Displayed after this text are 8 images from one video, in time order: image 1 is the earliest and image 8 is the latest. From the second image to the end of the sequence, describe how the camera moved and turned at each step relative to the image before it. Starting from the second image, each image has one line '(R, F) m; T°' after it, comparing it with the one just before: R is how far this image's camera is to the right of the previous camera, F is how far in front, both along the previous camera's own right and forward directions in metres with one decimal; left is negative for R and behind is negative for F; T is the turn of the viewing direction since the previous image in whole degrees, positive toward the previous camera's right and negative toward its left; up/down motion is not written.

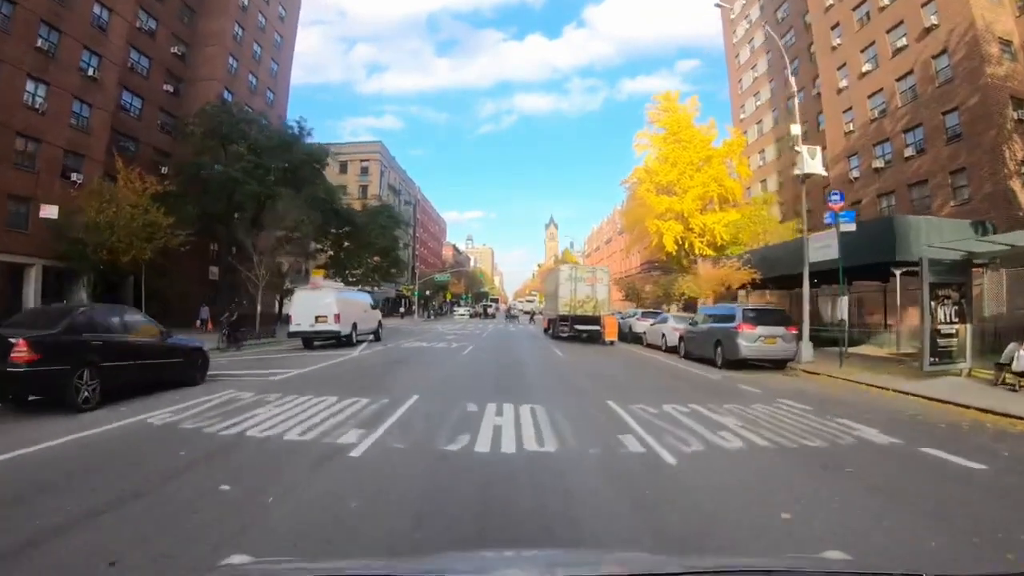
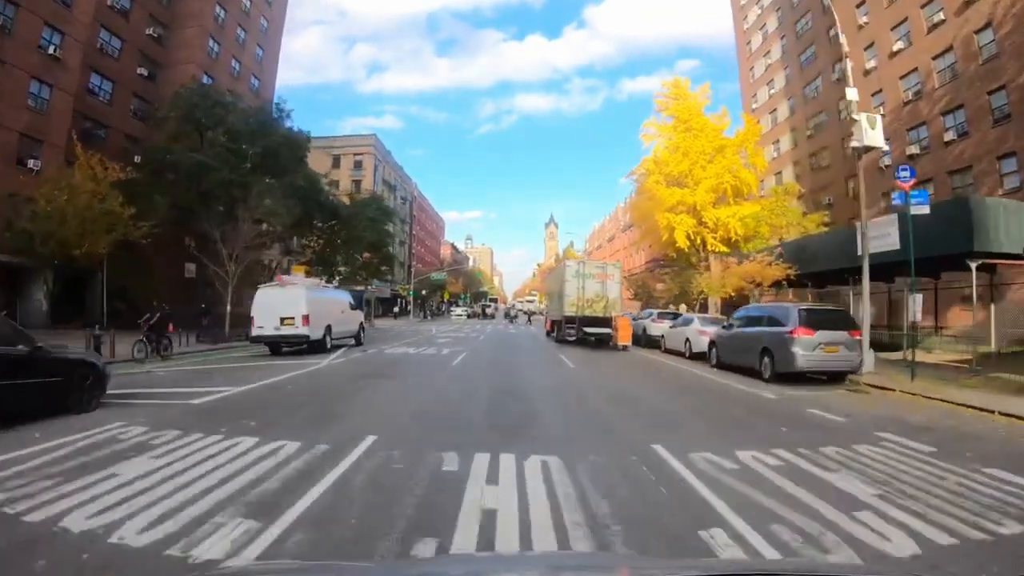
(0.0, +3.2) m; 0°
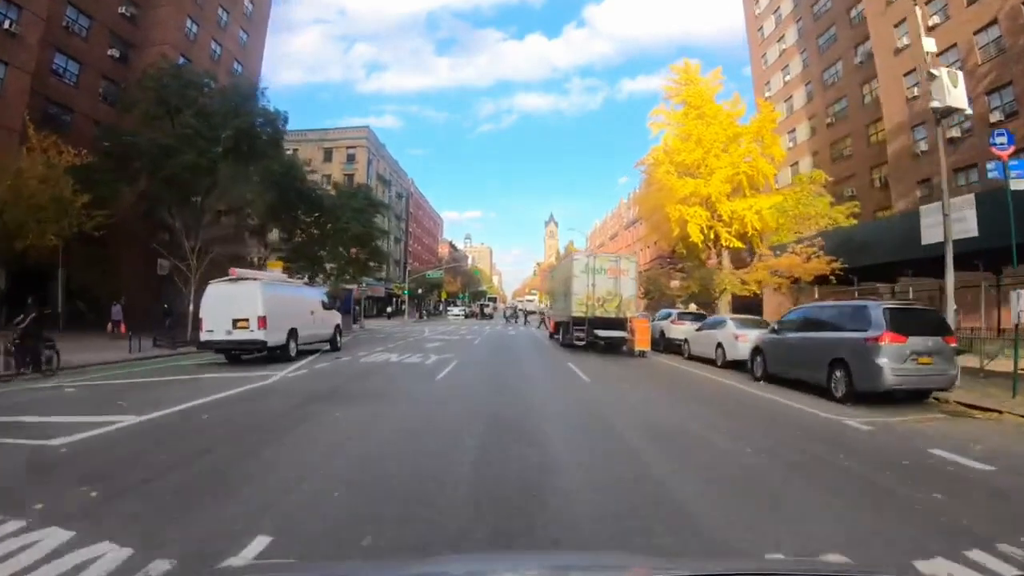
(0.0, +3.0) m; 0°
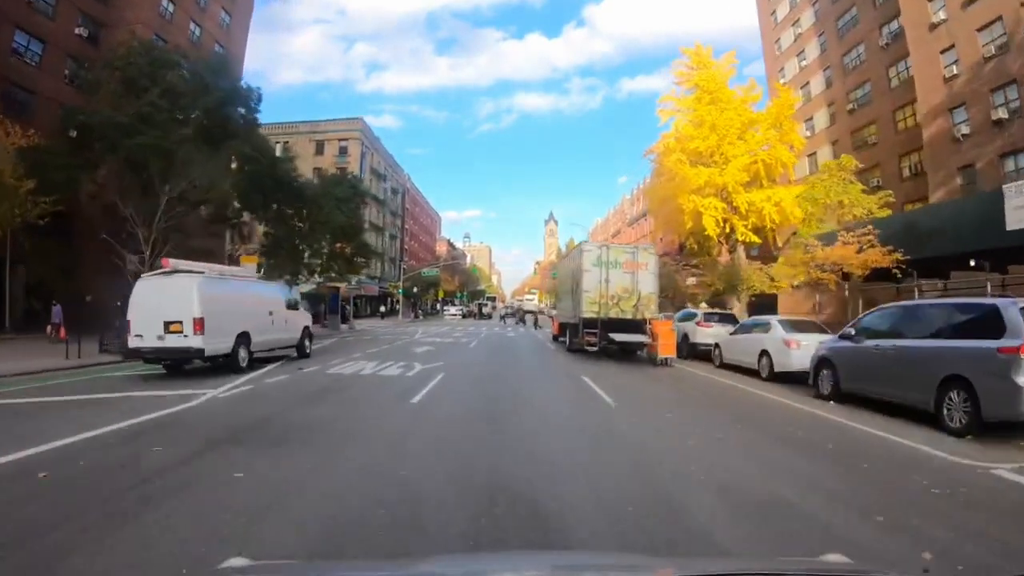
(0.0, +2.9) m; 0°
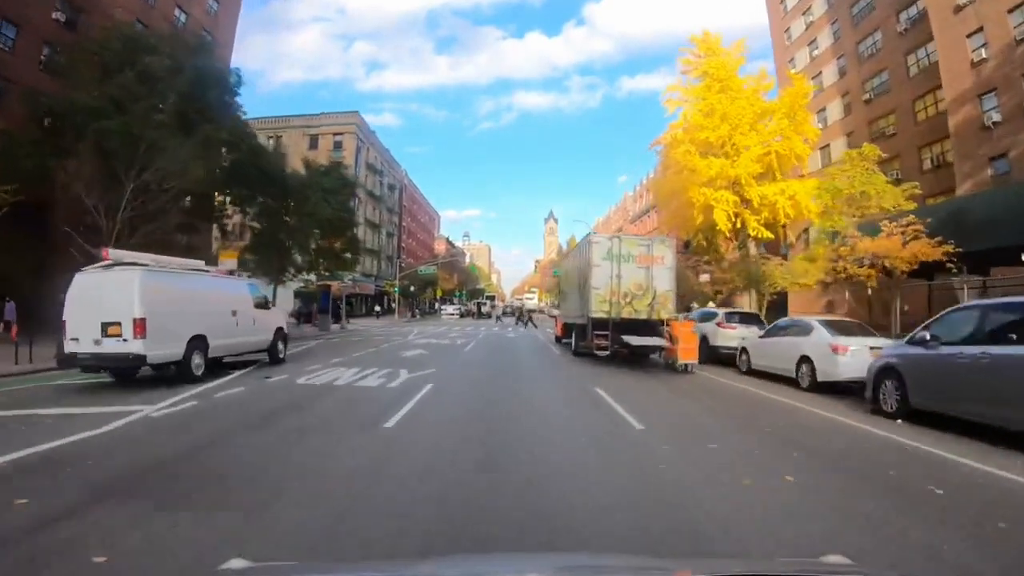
(0.0, +1.8) m; 0°
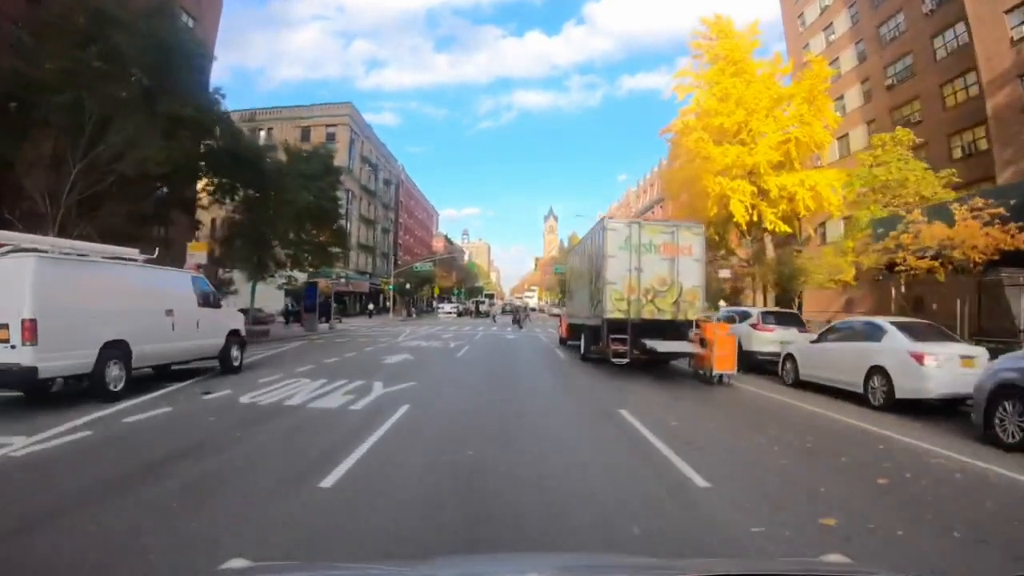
(0.0, +2.3) m; 0°
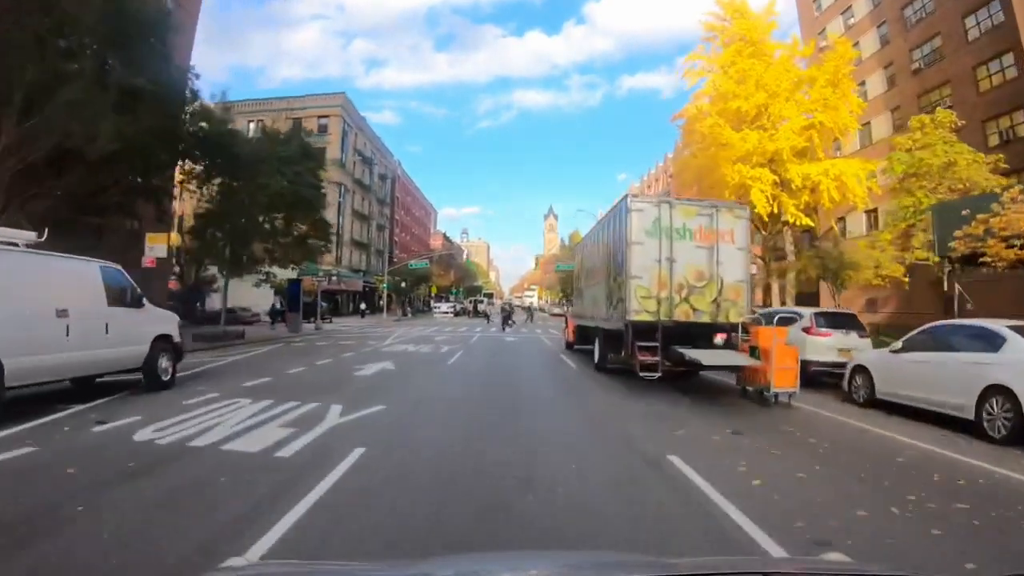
(0.0, +2.4) m; 0°
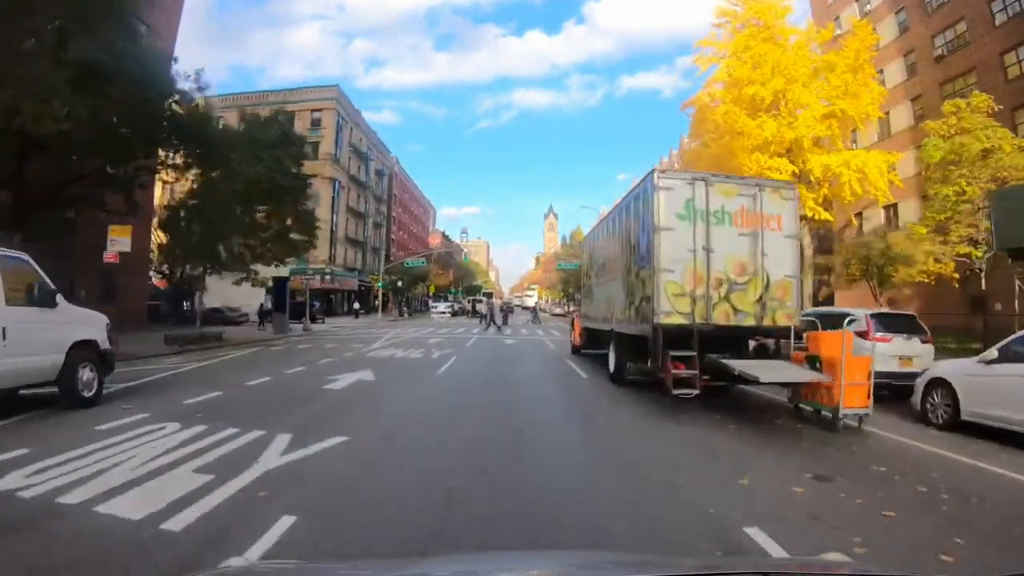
(0.0, +1.7) m; 0°
